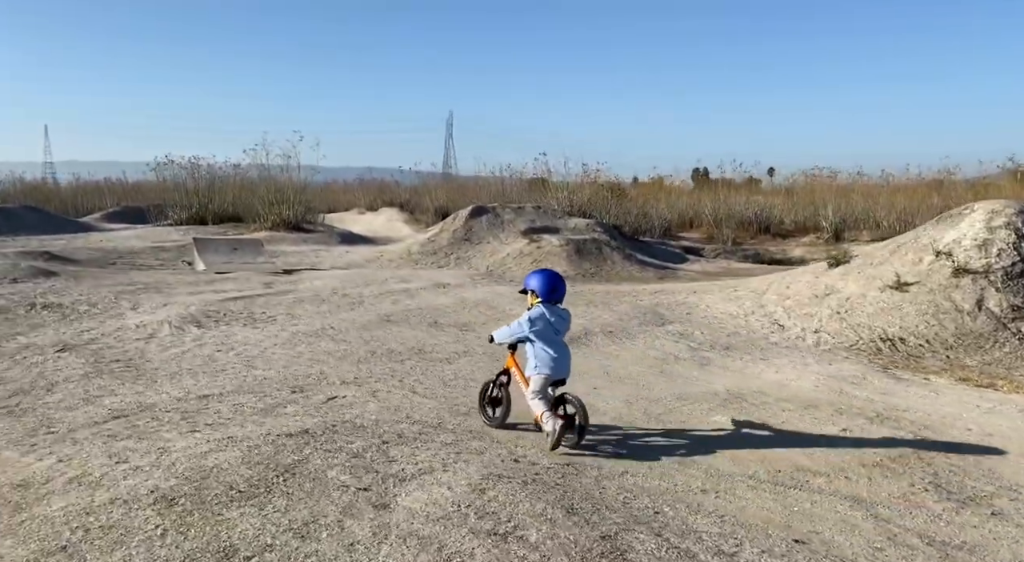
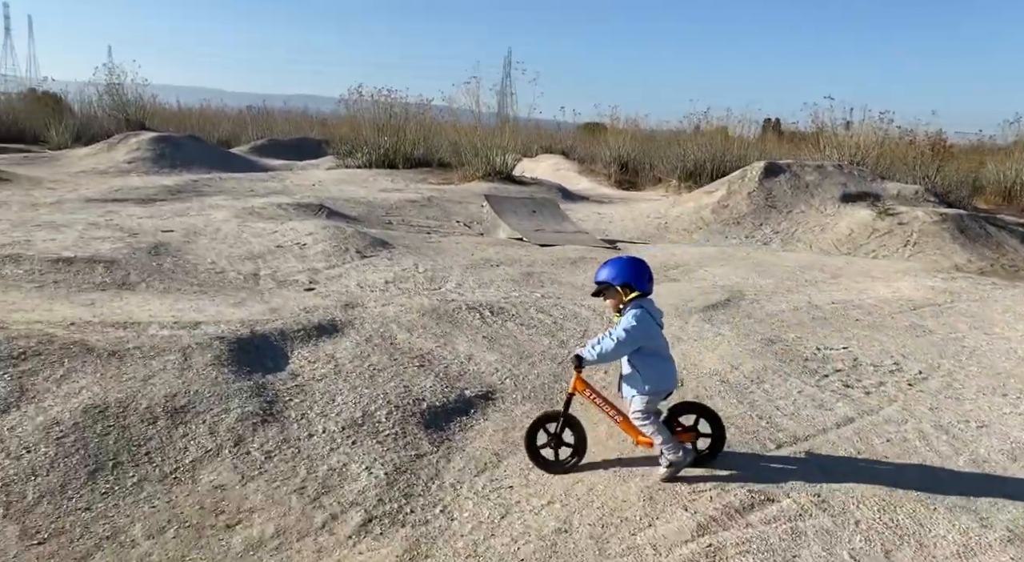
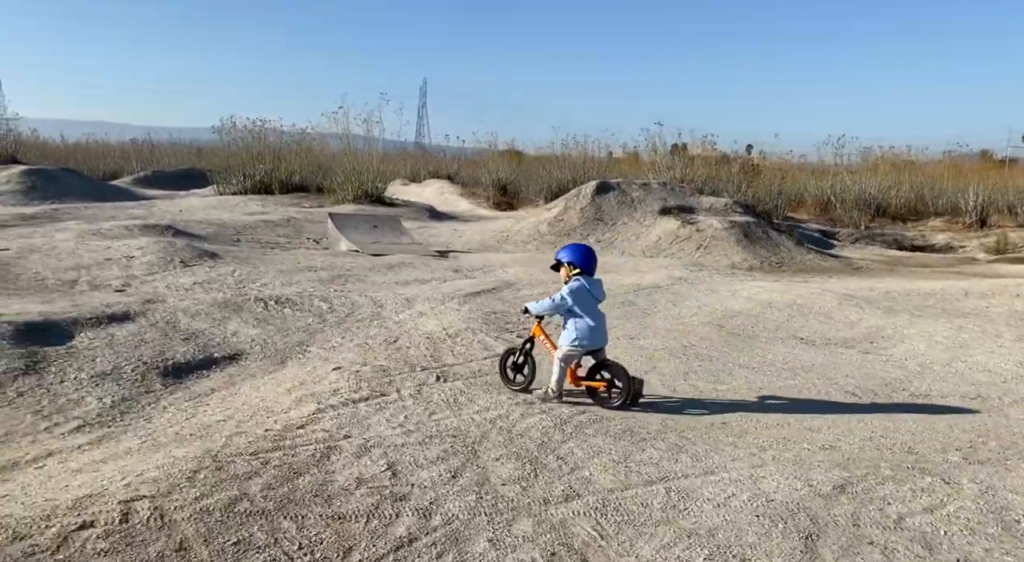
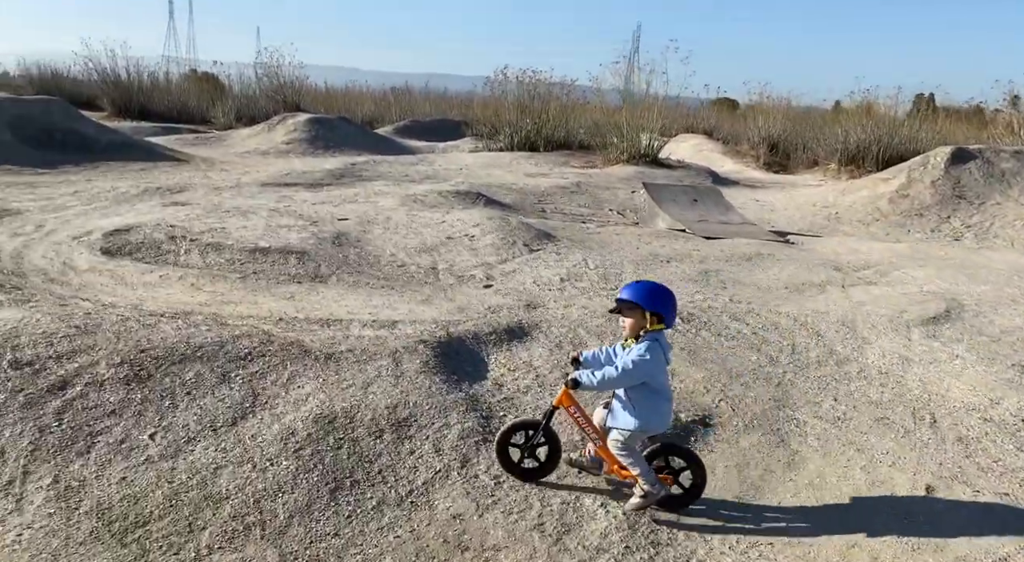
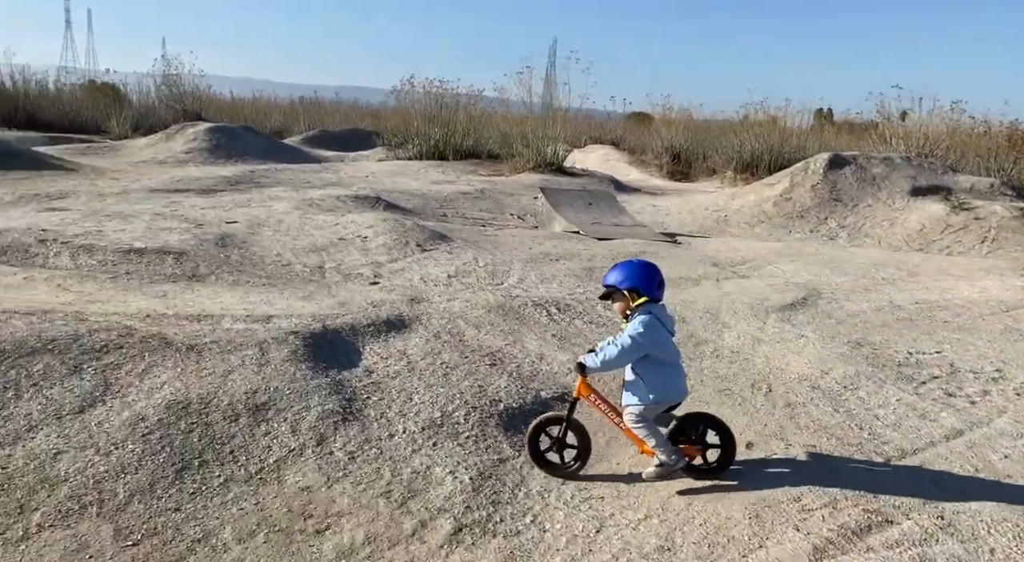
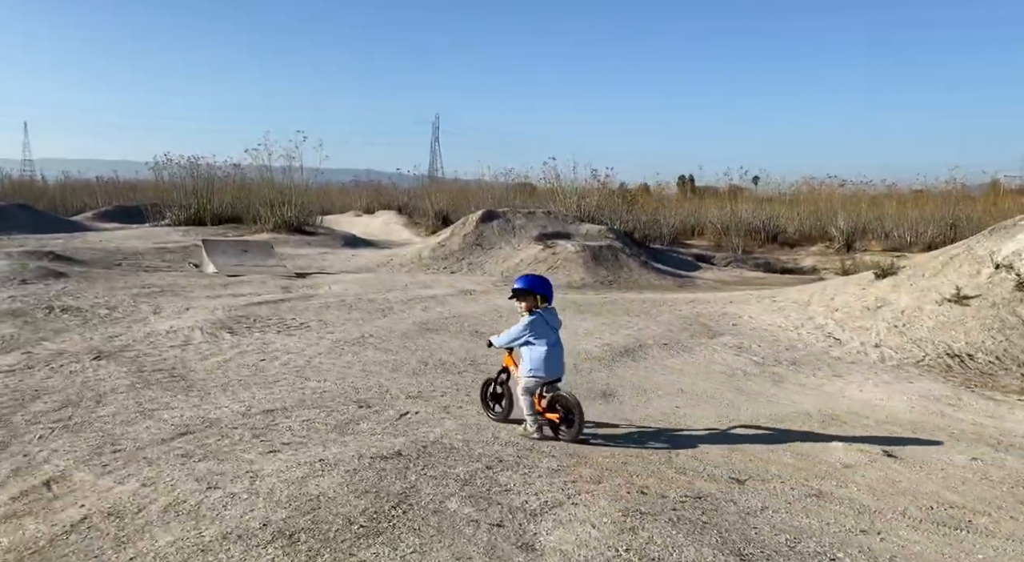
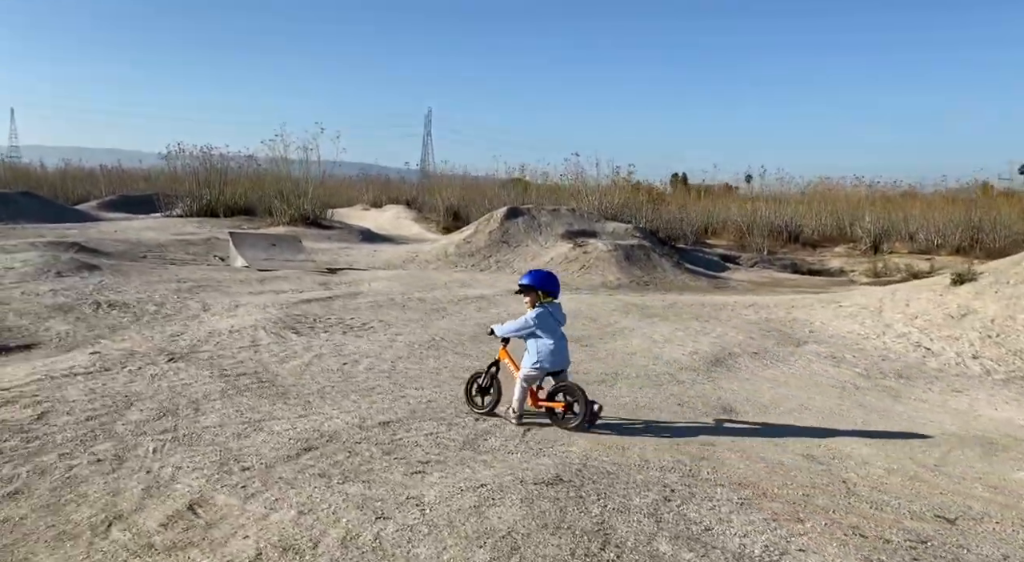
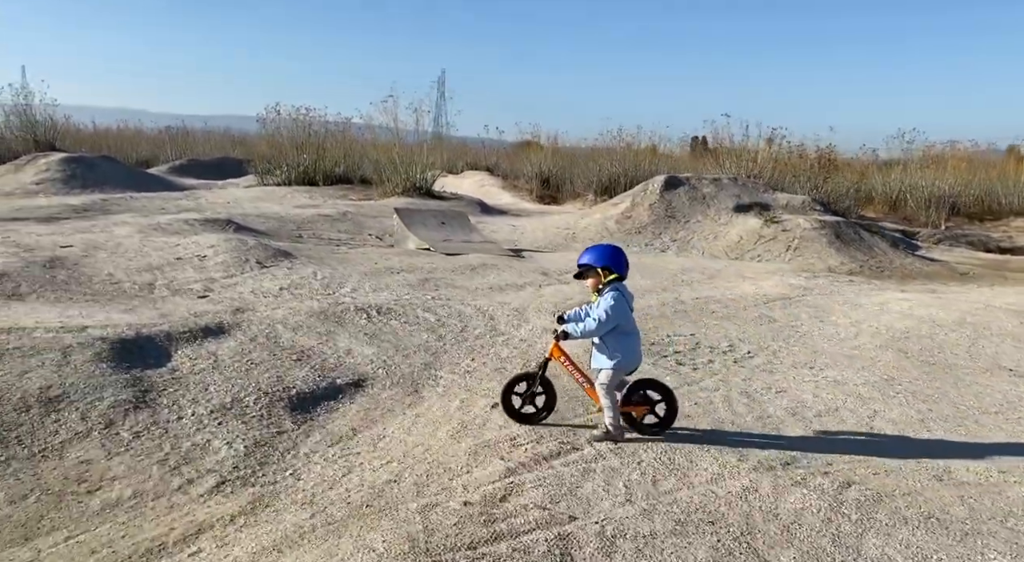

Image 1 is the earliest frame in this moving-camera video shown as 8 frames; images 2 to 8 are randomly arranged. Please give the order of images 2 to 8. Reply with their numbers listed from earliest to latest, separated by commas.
6, 7, 3, 8, 2, 5, 4
